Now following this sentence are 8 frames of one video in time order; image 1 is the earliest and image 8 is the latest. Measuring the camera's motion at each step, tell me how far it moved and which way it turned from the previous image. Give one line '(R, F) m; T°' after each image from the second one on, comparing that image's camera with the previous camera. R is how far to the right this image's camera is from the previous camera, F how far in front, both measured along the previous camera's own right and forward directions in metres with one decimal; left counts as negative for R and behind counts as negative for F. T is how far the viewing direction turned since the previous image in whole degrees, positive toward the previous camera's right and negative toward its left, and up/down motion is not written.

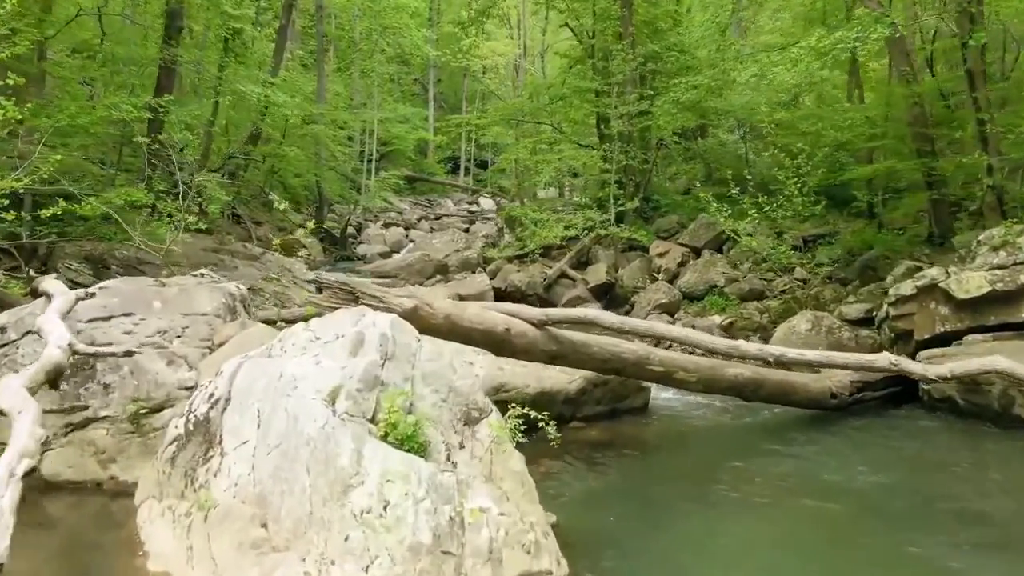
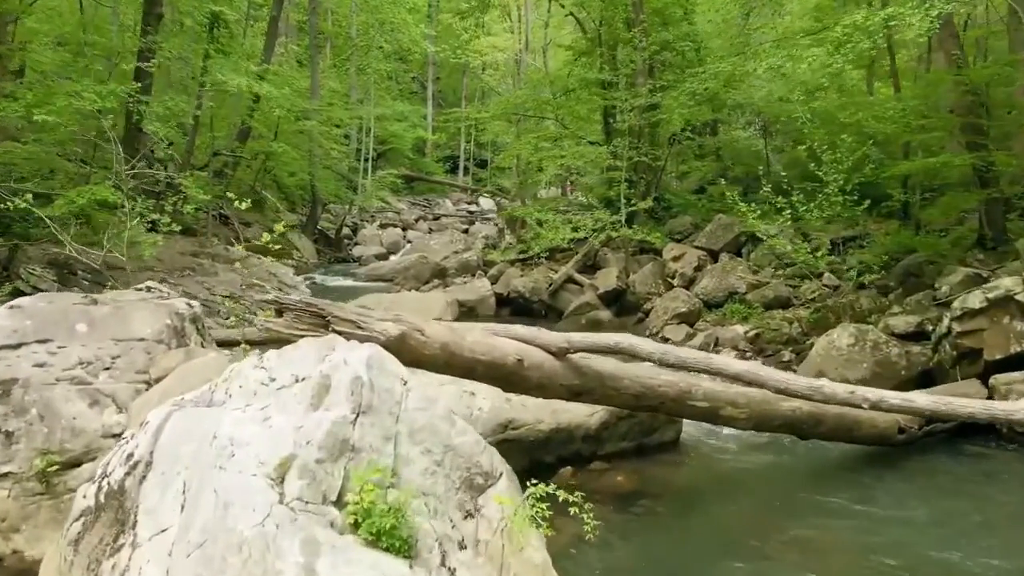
(-0.1, +1.1) m; 0°
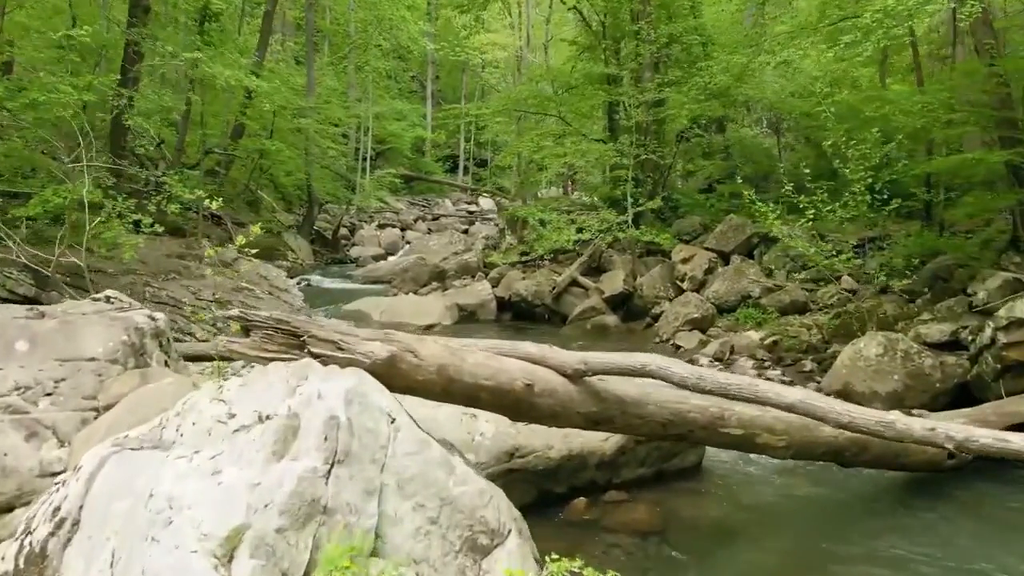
(0.0, +0.6) m; 0°
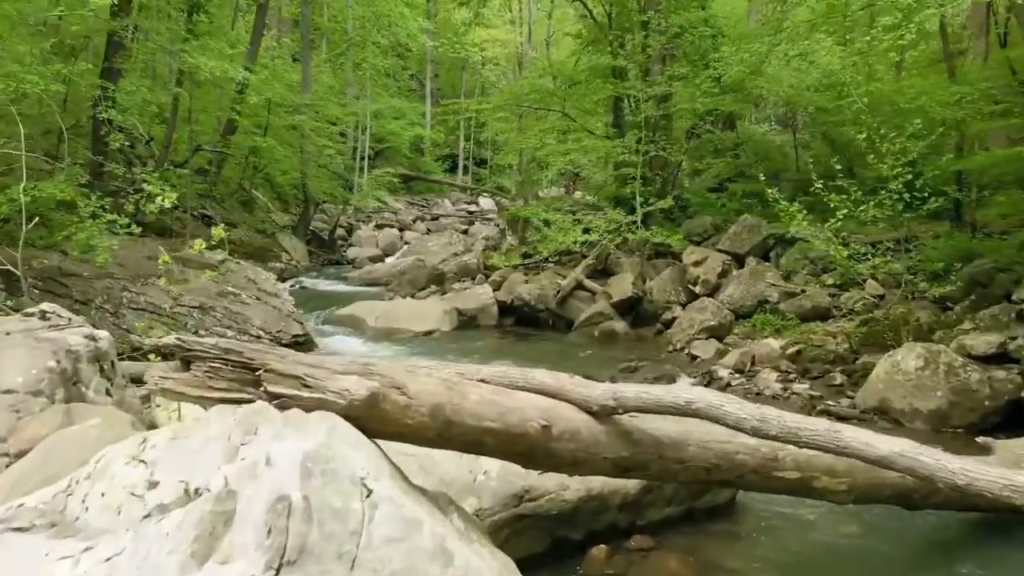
(0.0, +0.7) m; 0°
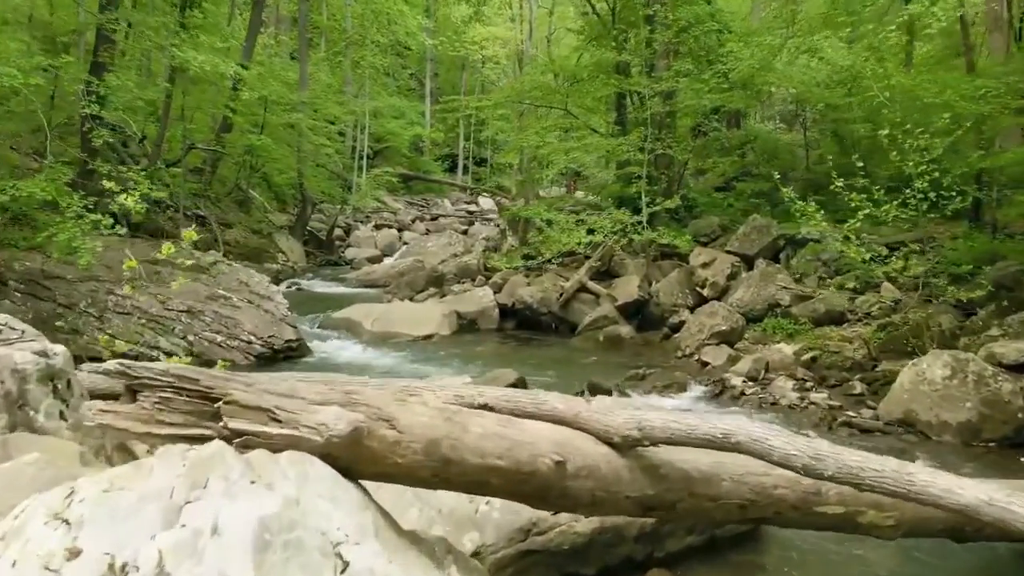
(0.0, +0.4) m; 0°
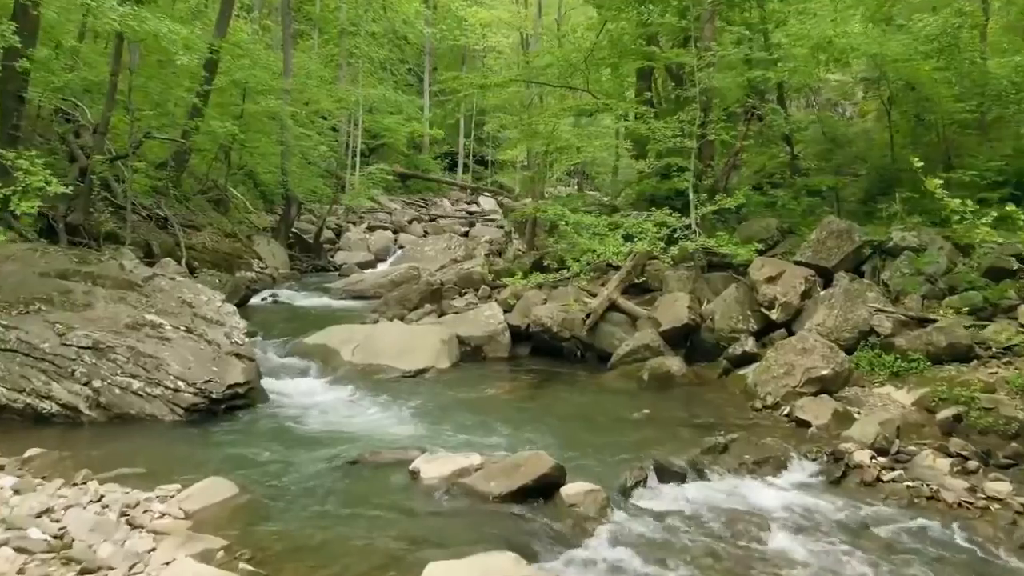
(-0.1, +2.6) m; 0°
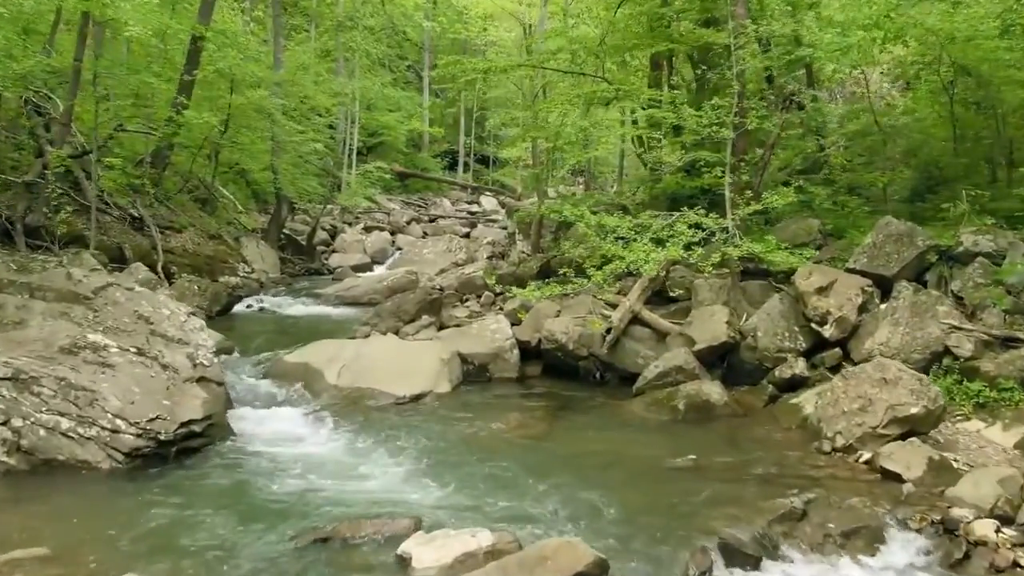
(-0.1, +1.3) m; 0°
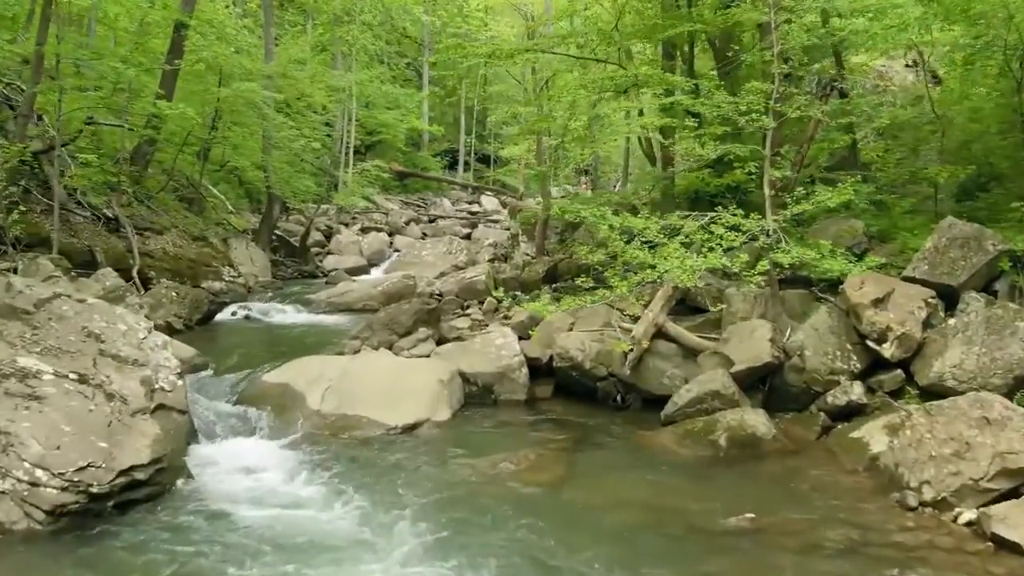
(-0.1, +1.1) m; 0°
